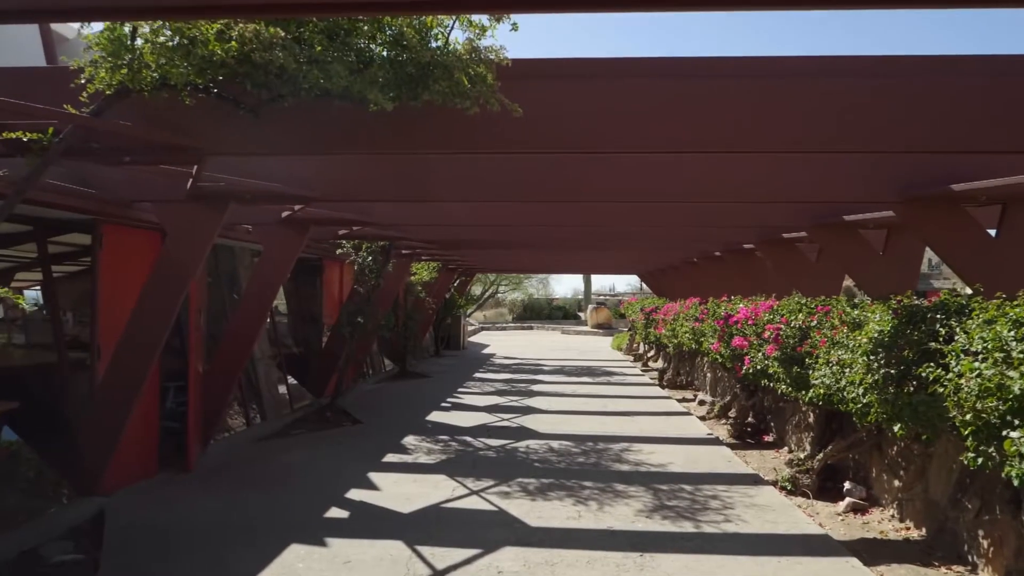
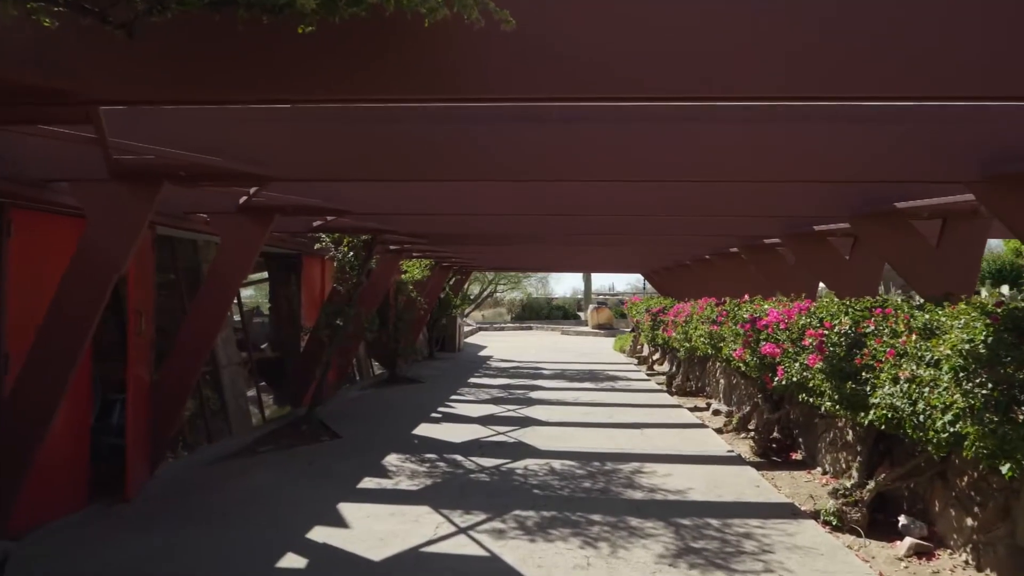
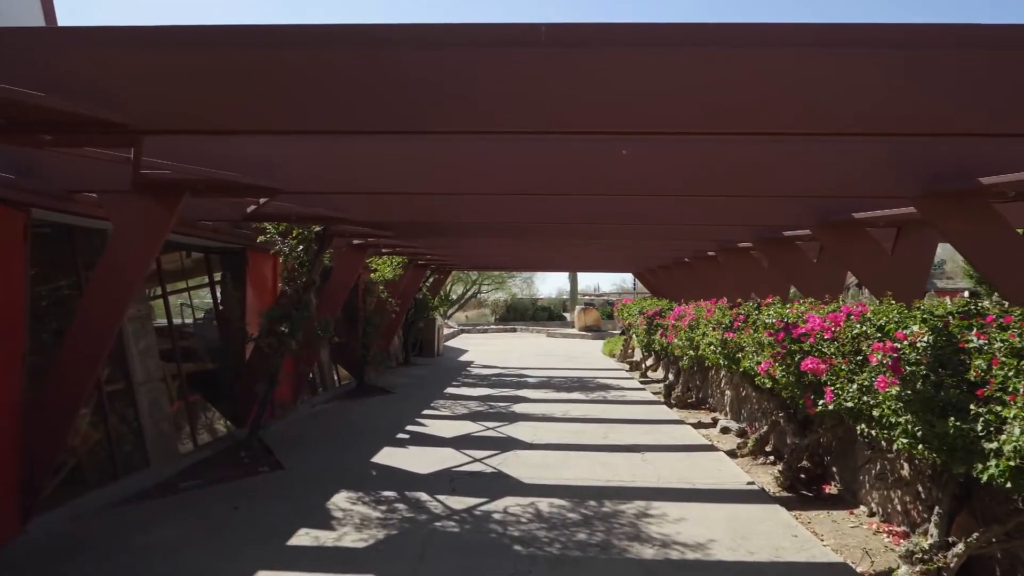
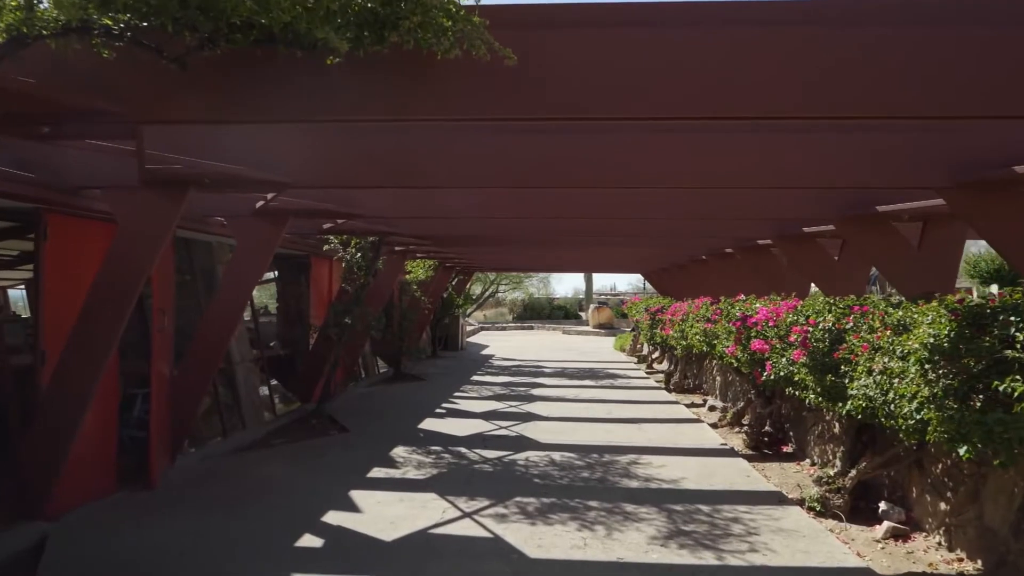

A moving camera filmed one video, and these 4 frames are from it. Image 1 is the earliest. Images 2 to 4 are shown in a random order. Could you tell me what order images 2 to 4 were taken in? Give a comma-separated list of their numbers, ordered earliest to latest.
4, 2, 3
